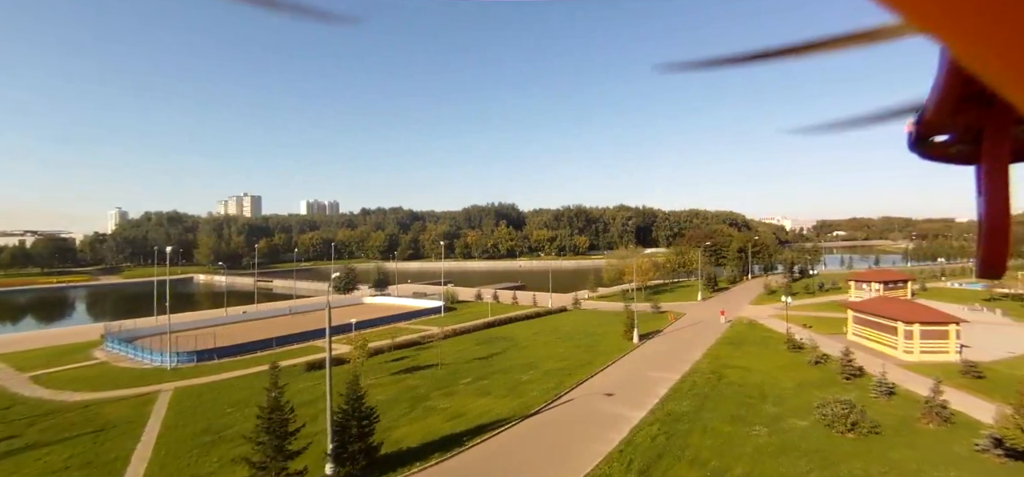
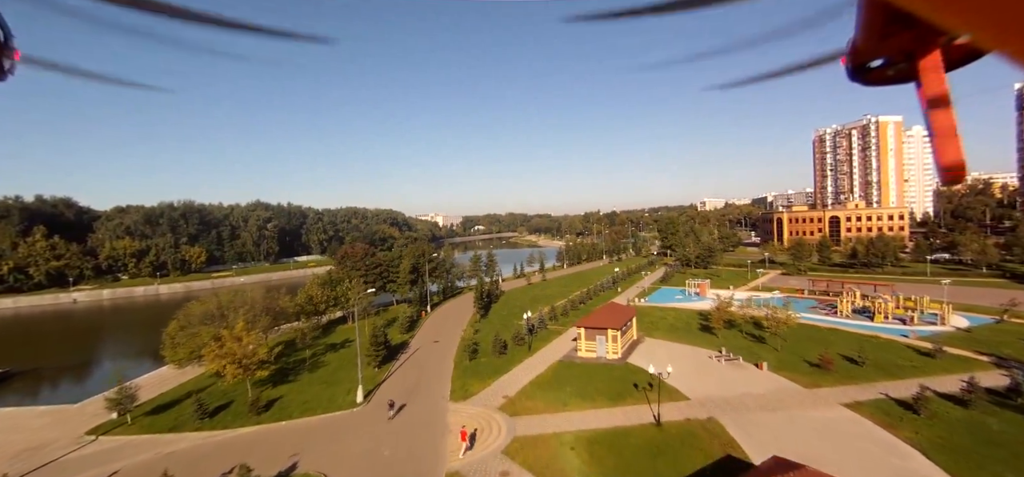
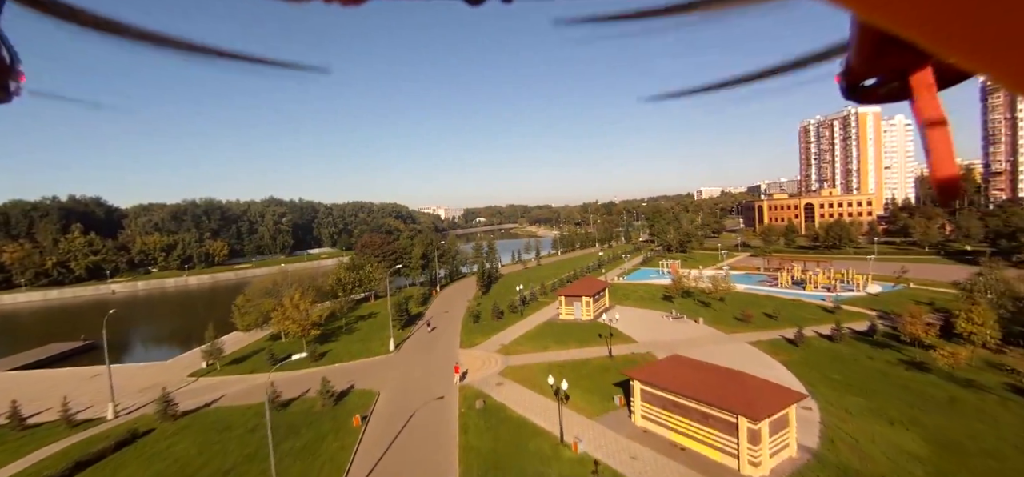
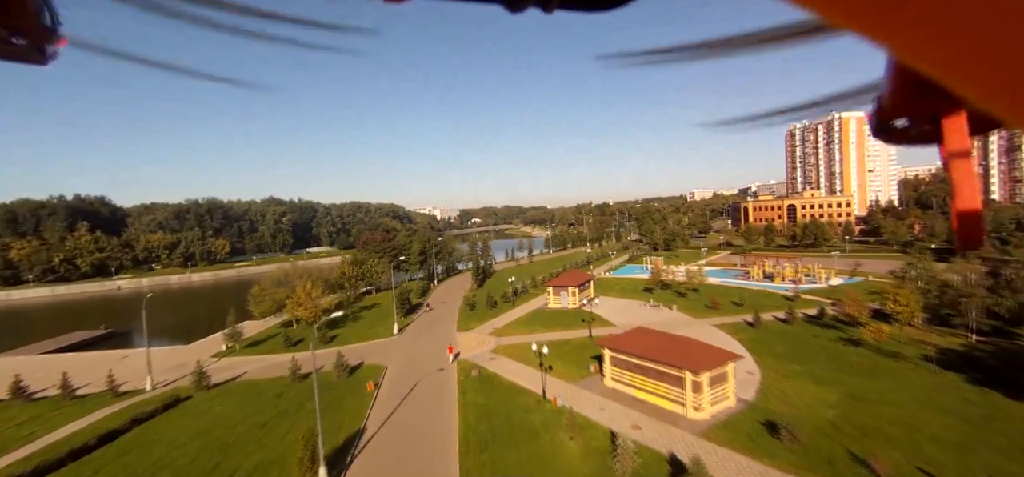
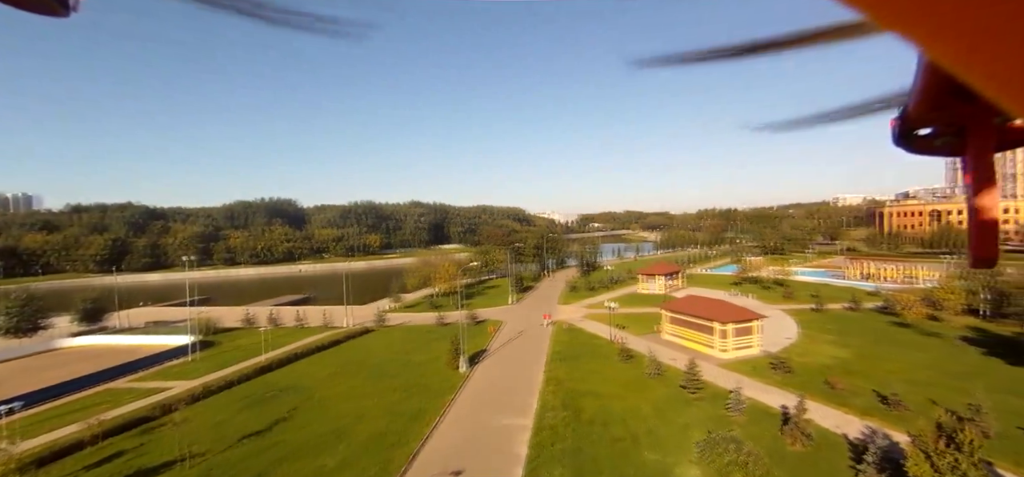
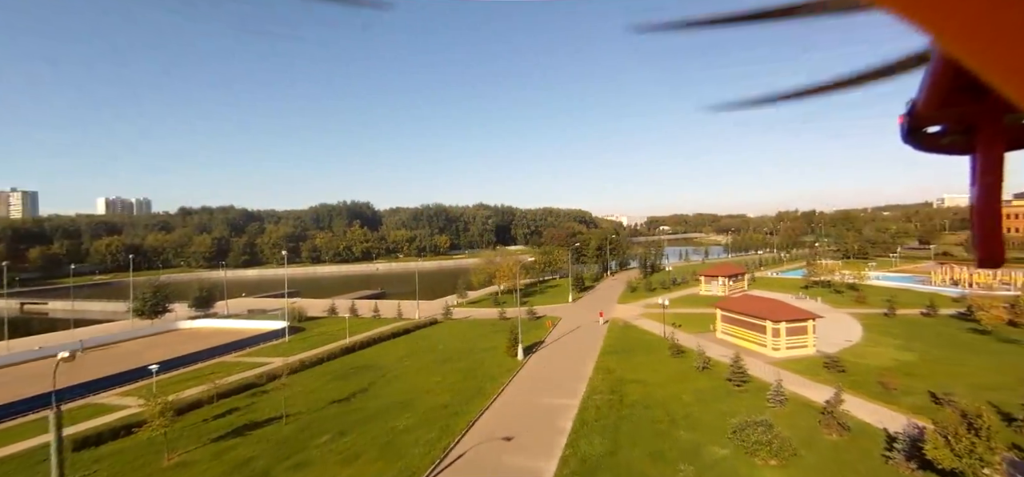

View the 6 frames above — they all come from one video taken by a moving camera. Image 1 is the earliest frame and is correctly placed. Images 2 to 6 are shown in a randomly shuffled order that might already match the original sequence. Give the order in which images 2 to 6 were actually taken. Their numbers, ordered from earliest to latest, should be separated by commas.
6, 5, 4, 3, 2
